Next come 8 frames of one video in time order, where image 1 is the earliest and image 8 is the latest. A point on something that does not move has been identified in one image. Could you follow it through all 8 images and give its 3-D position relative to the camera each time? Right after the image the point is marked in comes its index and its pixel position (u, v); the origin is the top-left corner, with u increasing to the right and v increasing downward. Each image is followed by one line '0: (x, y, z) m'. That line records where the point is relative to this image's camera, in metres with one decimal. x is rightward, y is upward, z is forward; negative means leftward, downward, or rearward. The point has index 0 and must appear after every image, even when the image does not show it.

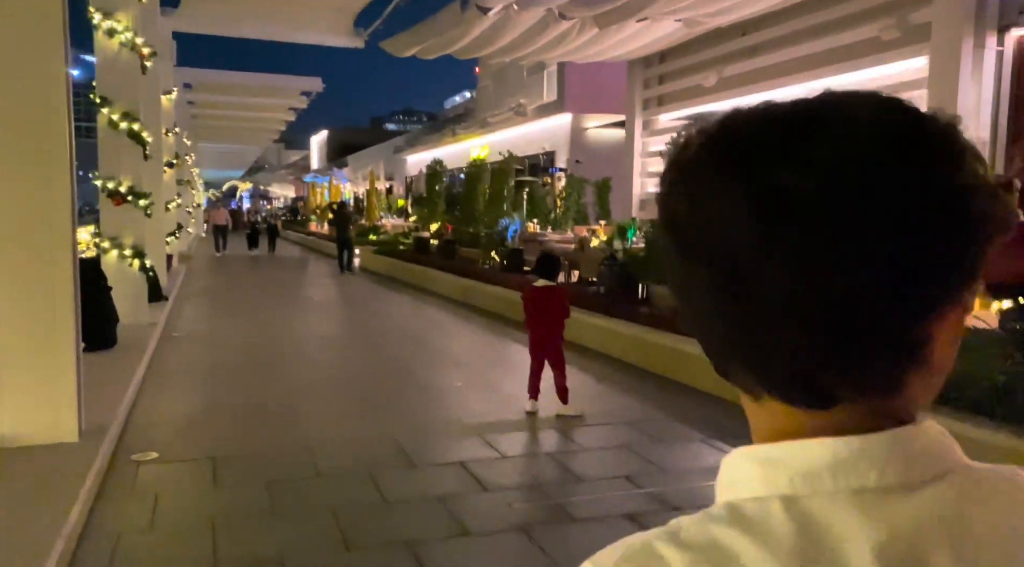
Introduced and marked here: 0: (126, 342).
0: (-4.0, -0.6, +7.9) m
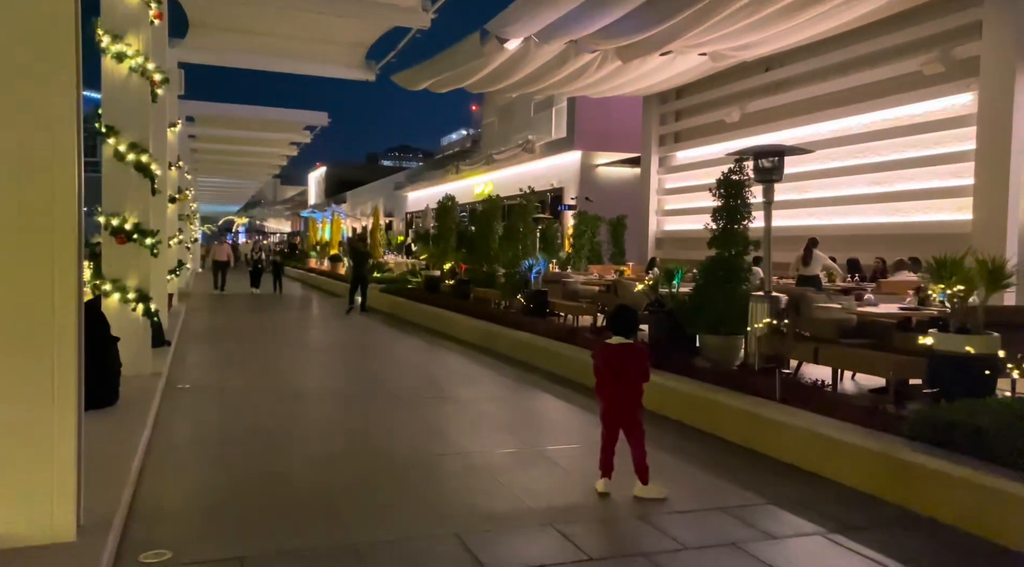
0: (-3.6, -1.1, +7.1) m
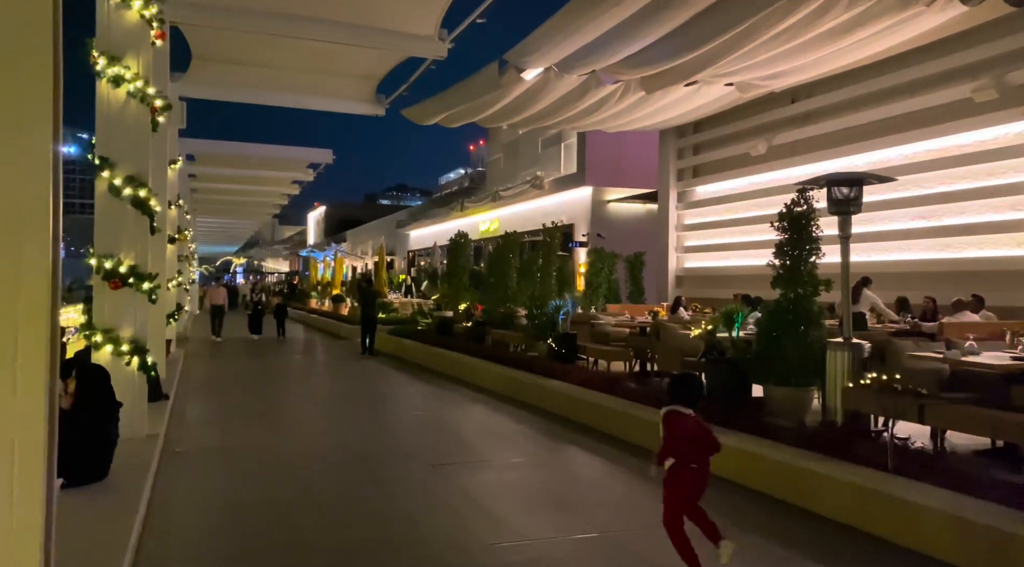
0: (-3.2, -1.5, +6.1) m
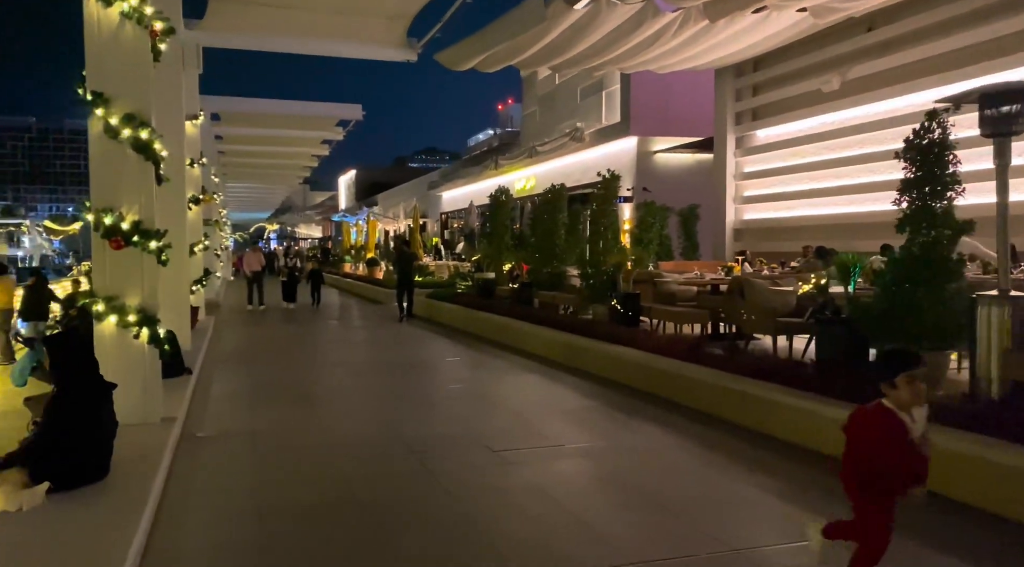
0: (-2.6, -1.2, +5.1) m
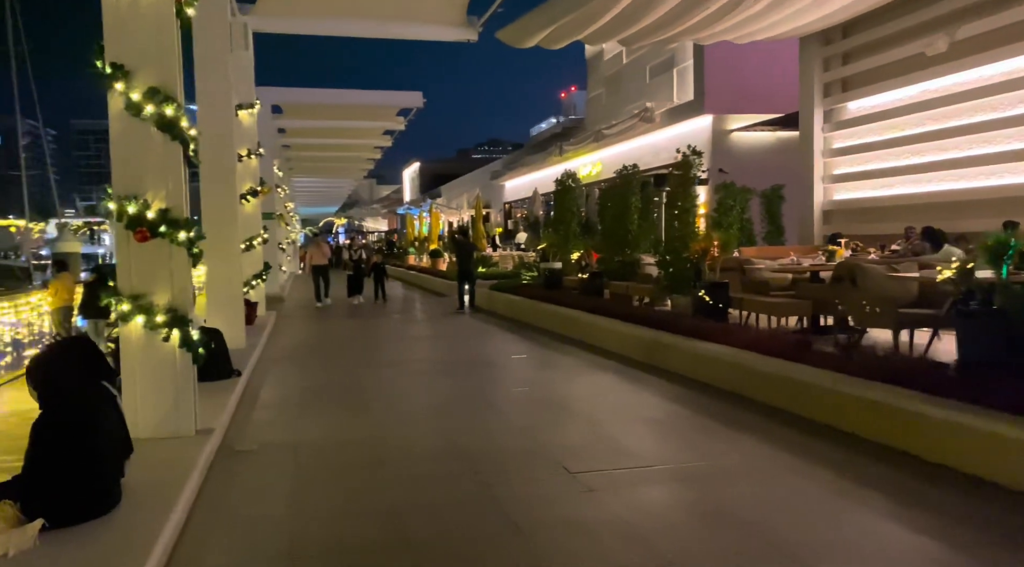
0: (-2.1, -1.2, +4.5) m
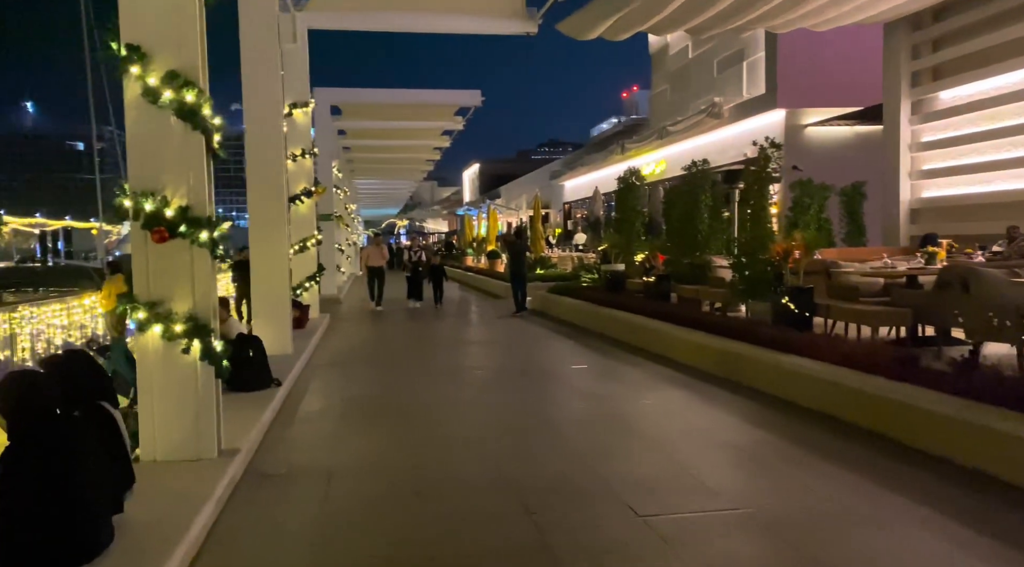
0: (-1.8, -1.2, +4.0) m
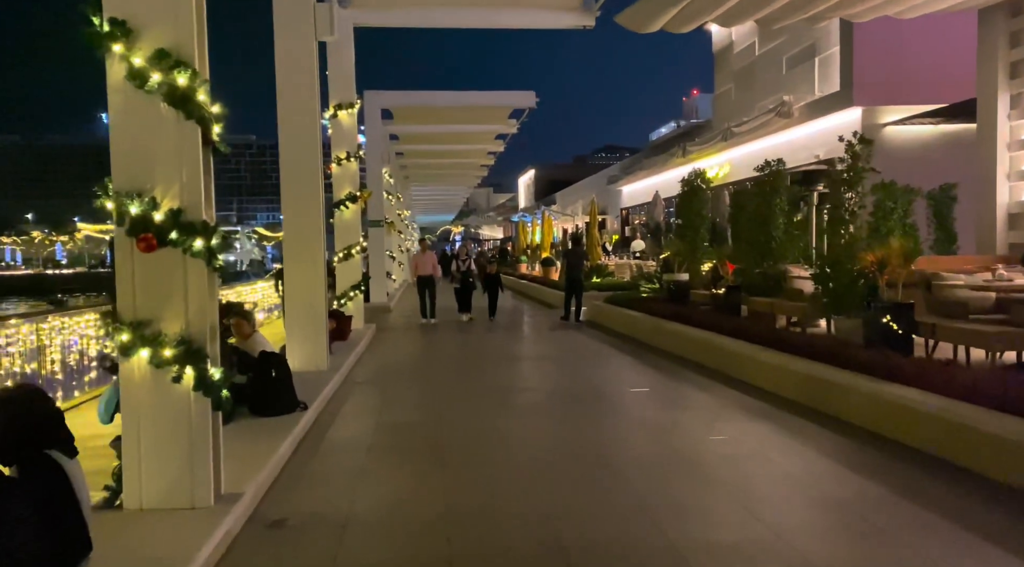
0: (-1.6, -1.3, +3.2) m
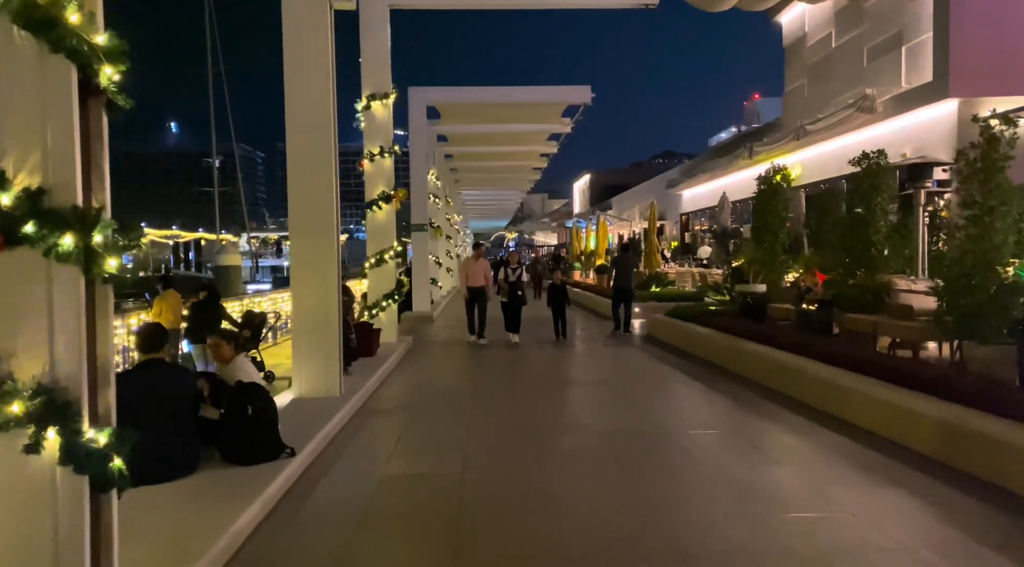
0: (-1.6, -1.3, +1.9) m
